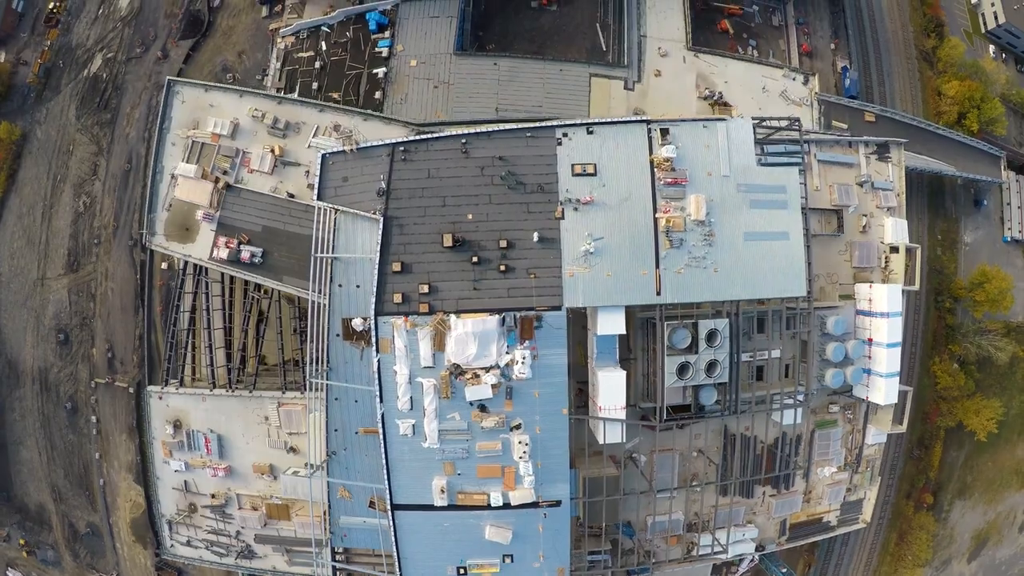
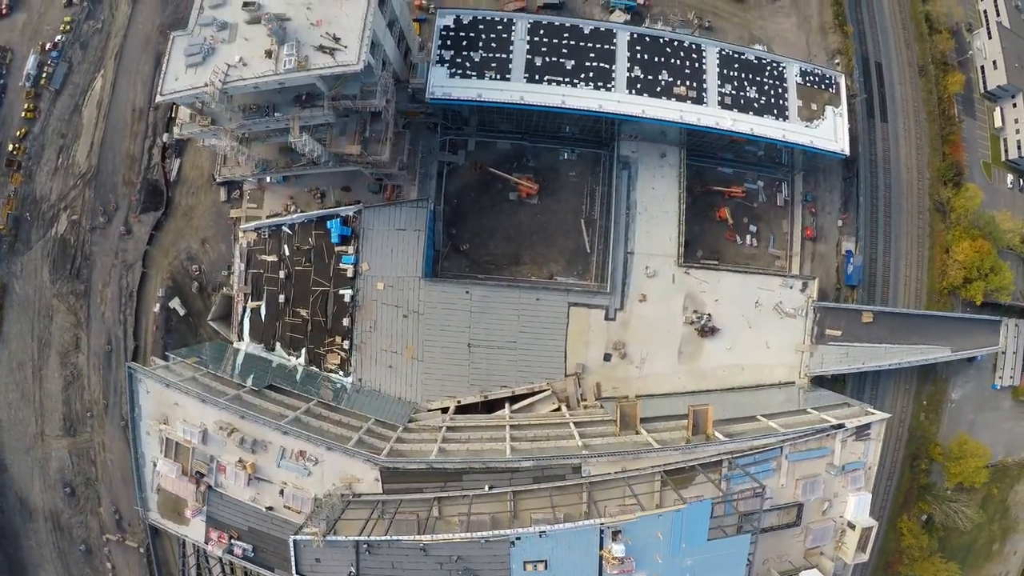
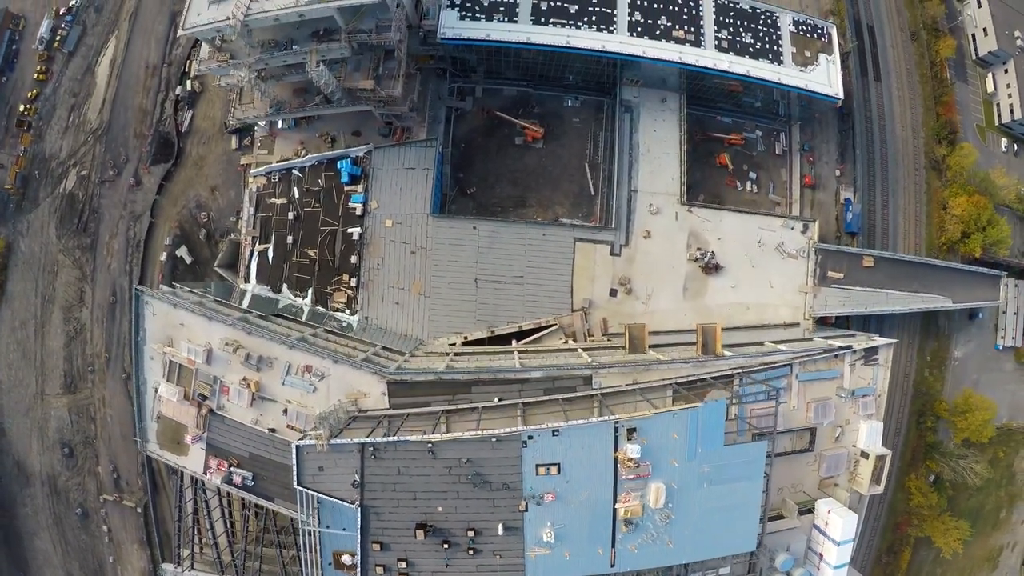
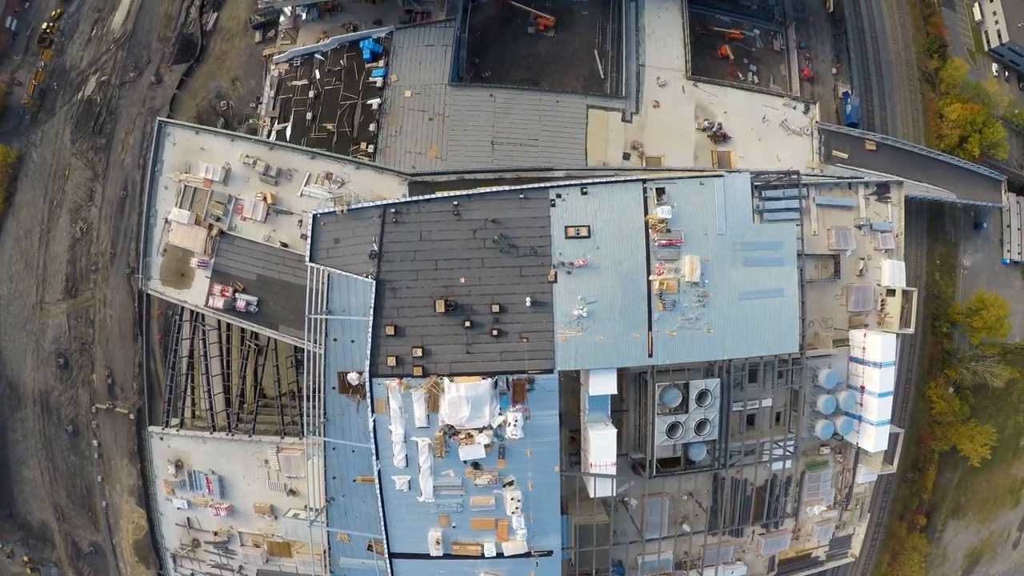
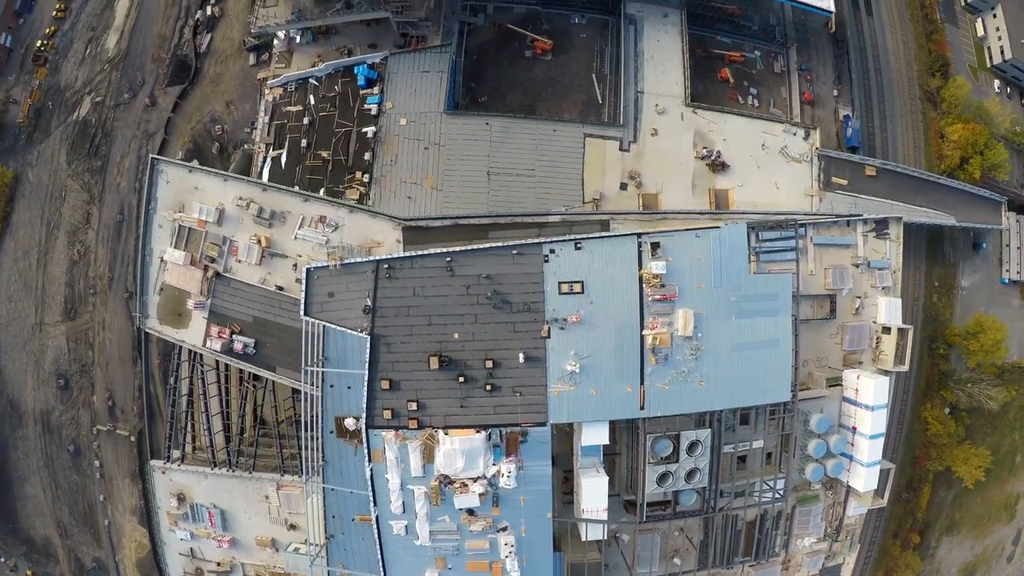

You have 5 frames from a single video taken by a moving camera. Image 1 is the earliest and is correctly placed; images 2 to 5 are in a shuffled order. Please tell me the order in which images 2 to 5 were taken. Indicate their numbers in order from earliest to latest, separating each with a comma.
4, 5, 3, 2
